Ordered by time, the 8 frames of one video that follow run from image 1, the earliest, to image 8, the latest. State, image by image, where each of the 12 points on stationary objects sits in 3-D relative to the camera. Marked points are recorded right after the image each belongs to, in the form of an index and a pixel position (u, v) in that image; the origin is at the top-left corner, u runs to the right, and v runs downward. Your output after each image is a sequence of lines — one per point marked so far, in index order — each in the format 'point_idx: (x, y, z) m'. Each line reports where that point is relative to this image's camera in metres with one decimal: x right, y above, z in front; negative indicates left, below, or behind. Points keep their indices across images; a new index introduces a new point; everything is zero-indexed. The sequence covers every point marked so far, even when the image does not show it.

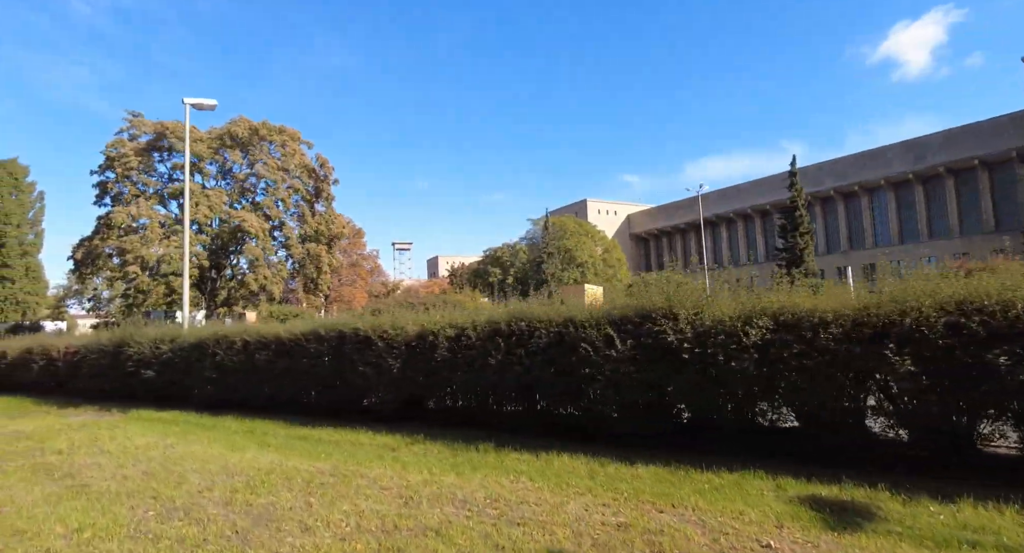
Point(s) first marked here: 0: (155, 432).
0: (-6.4, -2.9, +11.9) m
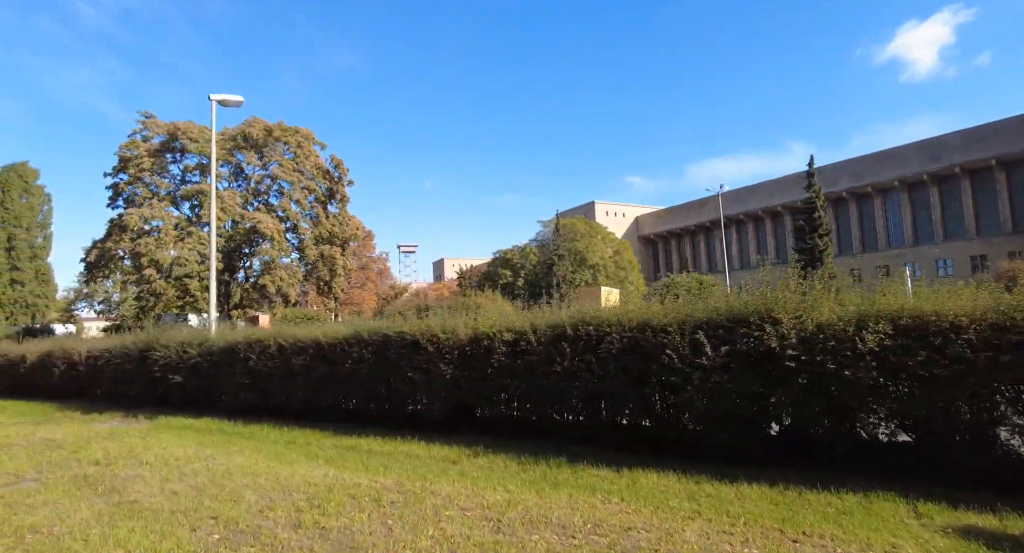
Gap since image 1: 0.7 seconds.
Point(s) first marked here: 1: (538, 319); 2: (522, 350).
0: (-5.6, -2.9, +11.4) m
1: (+0.4, -0.6, +8.9) m
2: (+0.1, -1.0, +8.8) m
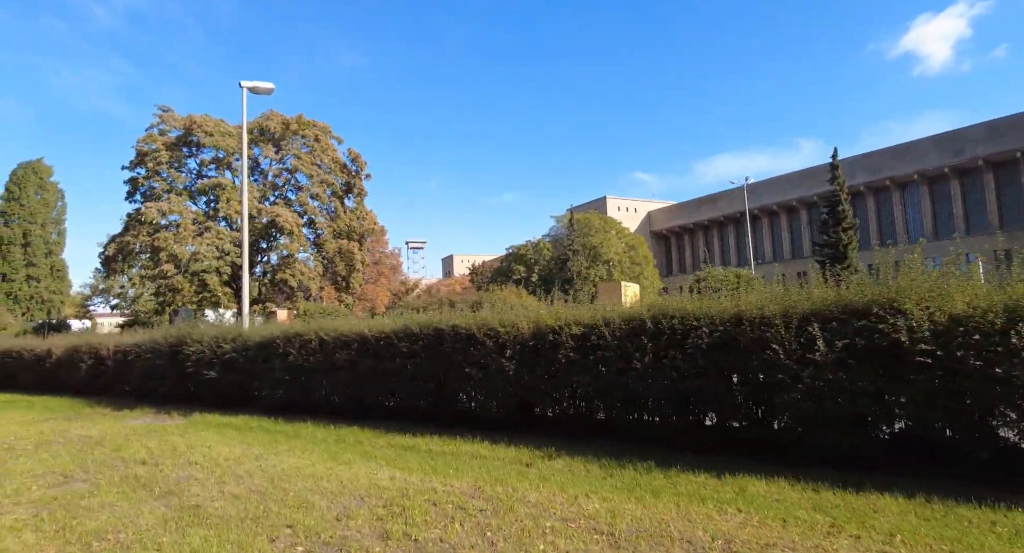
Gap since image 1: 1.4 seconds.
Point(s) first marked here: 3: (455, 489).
0: (-4.6, -2.8, +11.0) m
1: (+1.3, -0.4, +8.4) m
2: (+1.1, -0.9, +8.3) m
3: (-0.6, -2.2, +6.7) m
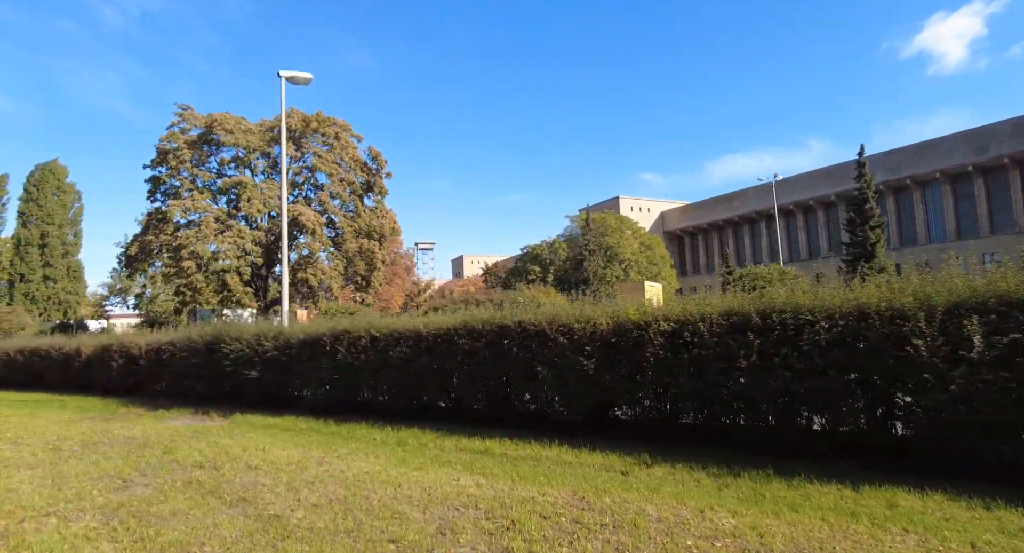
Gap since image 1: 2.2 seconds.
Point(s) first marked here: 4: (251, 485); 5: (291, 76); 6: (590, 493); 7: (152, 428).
0: (-3.5, -2.7, +10.5) m
1: (+2.3, -0.4, +7.8) m
2: (+2.1, -0.8, +7.7) m
3: (+0.4, -2.1, +6.1) m
4: (-3.0, -2.4, +7.5) m
5: (-5.8, +5.3, +17.2) m
6: (+0.8, -2.1, +6.2) m
7: (-7.6, -3.2, +13.8) m
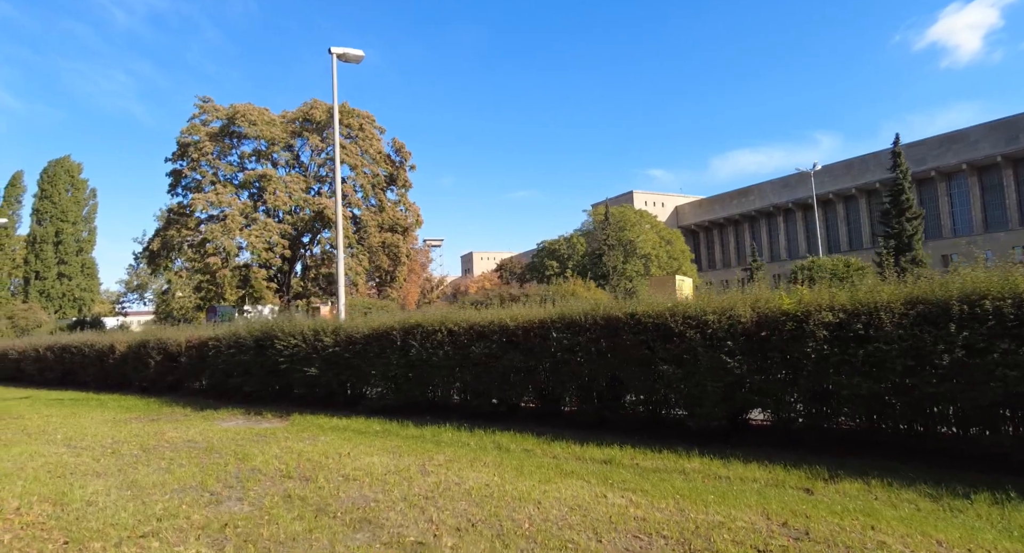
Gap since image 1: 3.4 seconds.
0: (-2.0, -2.5, +9.5) m
1: (+3.8, -0.2, +6.7) m
2: (+3.6, -0.6, +6.7) m
3: (+1.9, -1.9, +5.1) m
4: (-1.5, -2.2, +6.5) m
5: (-4.2, +5.5, +16.2) m
6: (+2.2, -1.9, +5.2) m
7: (-6.0, -3.0, +12.9) m
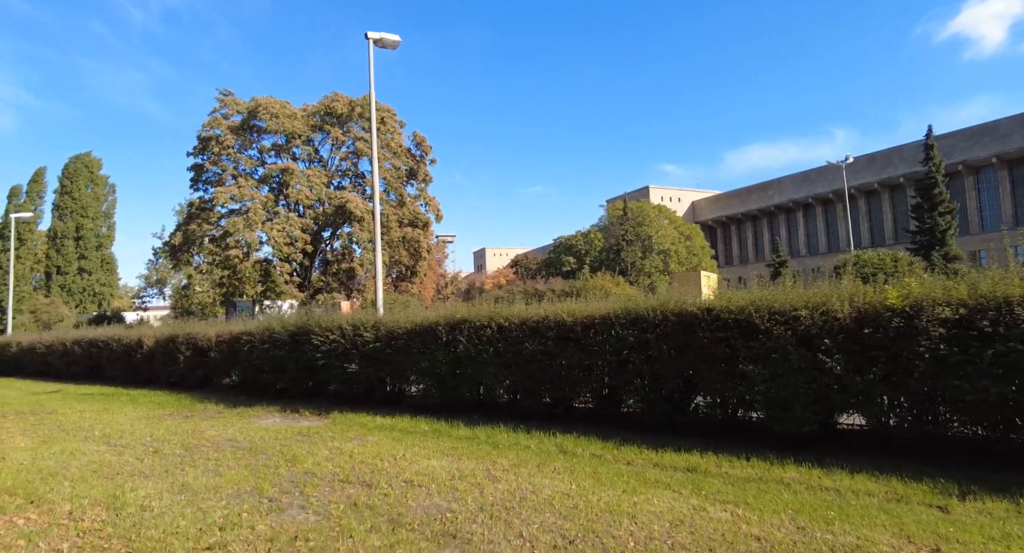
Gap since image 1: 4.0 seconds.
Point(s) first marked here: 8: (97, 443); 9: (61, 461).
0: (-1.1, -2.4, +9.0) m
1: (+4.6, -0.1, +6.1) m
2: (+4.4, -0.5, +6.0) m
3: (+2.6, -1.9, +4.5) m
4: (-0.7, -2.2, +6.0) m
5: (-3.2, +5.7, +15.7) m
6: (+3.0, -1.8, +4.6) m
7: (-5.1, -2.9, +12.5) m
8: (-7.1, -2.9, +11.1) m
9: (-6.4, -2.6, +9.3) m
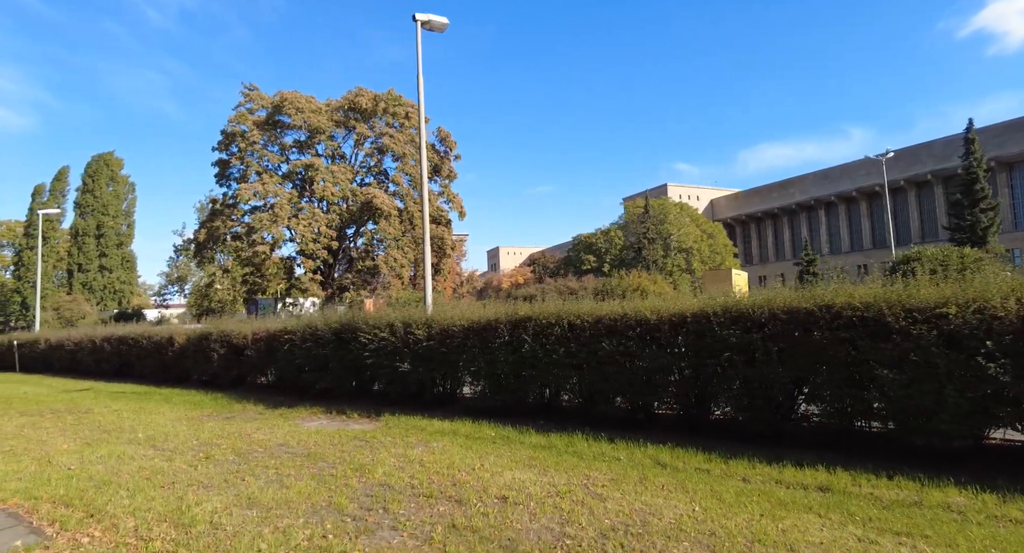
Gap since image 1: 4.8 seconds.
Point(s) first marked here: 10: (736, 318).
0: (0.0, -2.3, +8.3) m
1: (+5.6, 0.0, +5.2) m
2: (+5.4, -0.5, +5.1) m
3: (+3.6, -1.8, +3.6) m
4: (+0.3, -2.1, +5.2) m
5: (-2.0, +5.8, +15.0) m
6: (+4.0, -1.8, +3.7) m
7: (-3.9, -2.8, +11.8) m
8: (-6.0, -2.8, +10.5) m
9: (-5.3, -2.5, +8.6) m
10: (+2.8, -0.5, +8.2) m
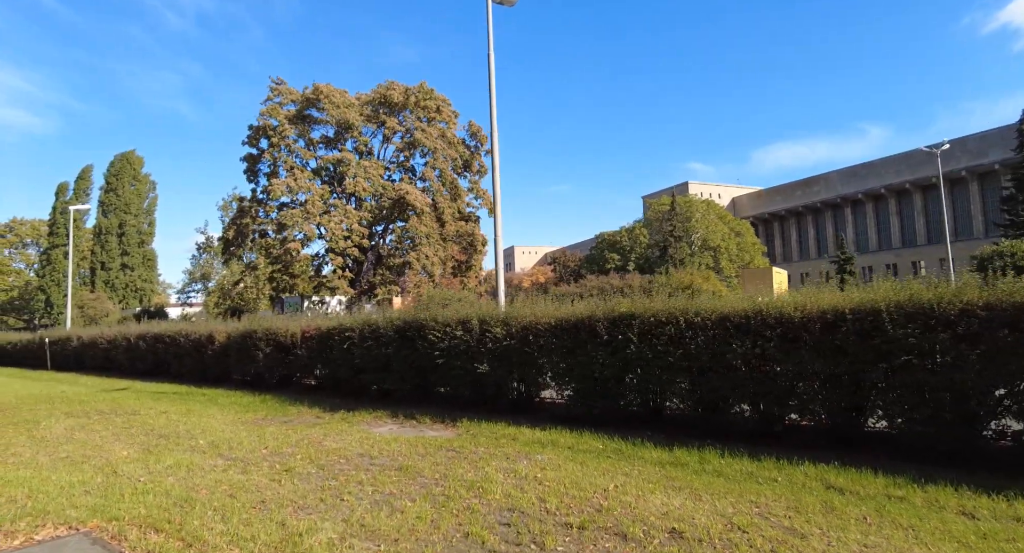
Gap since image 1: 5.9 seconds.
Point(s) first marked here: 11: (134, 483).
0: (+1.4, -2.2, +7.1) m
1: (+7.0, 0.0, +3.9) m
2: (+6.8, -0.4, +3.9) m
3: (+5.0, -1.7, +2.4) m
4: (+1.7, -2.0, +4.1) m
5: (-0.3, +5.9, +13.9) m
6: (+5.4, -1.7, +2.5) m
7: (-2.4, -2.7, +10.8) m
8: (-4.5, -2.6, +9.5) m
9: (-3.8, -2.4, +7.6) m
10: (+4.3, -0.4, +7.0) m
11: (-4.3, -2.4, +7.4) m
